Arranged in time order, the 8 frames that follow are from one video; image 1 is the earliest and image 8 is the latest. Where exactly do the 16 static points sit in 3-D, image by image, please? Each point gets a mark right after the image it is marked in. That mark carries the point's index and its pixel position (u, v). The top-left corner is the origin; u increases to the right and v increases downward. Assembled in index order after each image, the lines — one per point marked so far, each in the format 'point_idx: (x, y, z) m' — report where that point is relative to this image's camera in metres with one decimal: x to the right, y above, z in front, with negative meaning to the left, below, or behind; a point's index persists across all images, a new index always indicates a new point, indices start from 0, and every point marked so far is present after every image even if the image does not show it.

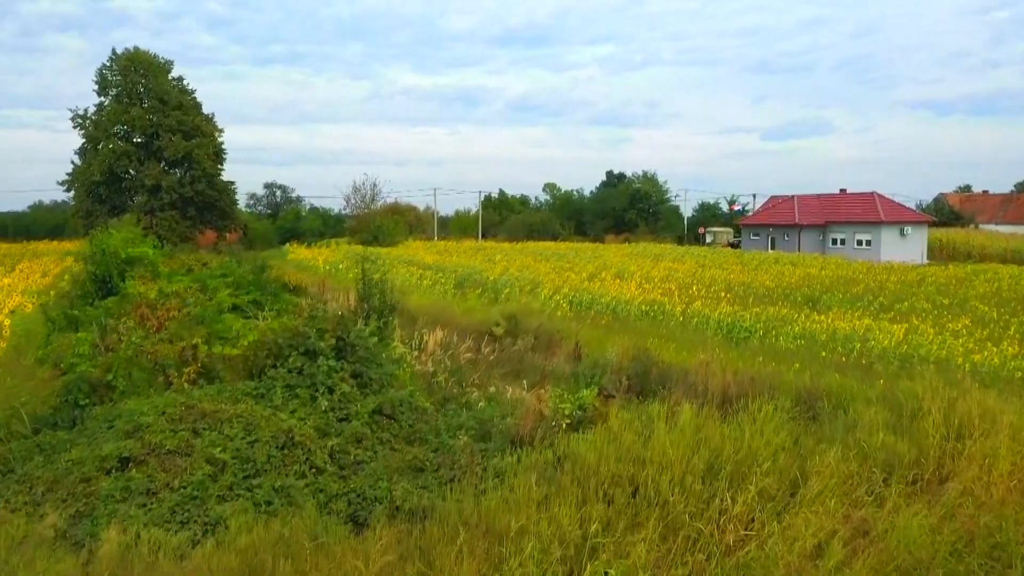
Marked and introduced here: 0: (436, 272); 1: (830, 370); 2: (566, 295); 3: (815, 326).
0: (-1.5, +0.3, +17.8) m
1: (+2.8, -0.7, +7.7) m
2: (+0.8, -0.1, +13.7) m
3: (+3.6, -0.4, +10.3) m
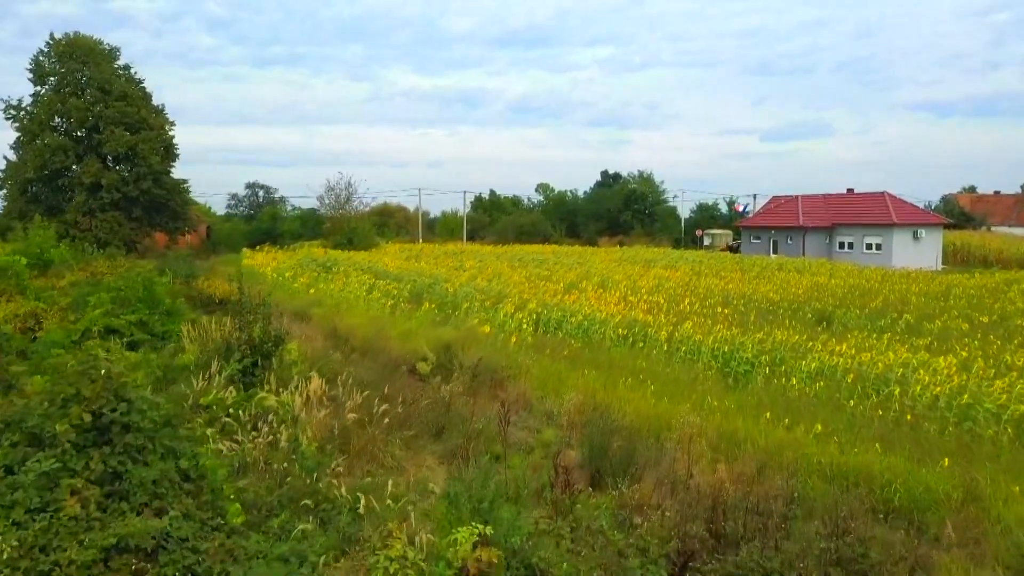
0: (-2.1, +0.1, +15.6) m
1: (+2.2, -0.9, +5.4) m
2: (+0.3, -0.3, +11.4) m
3: (+3.0, -0.6, +8.0) m
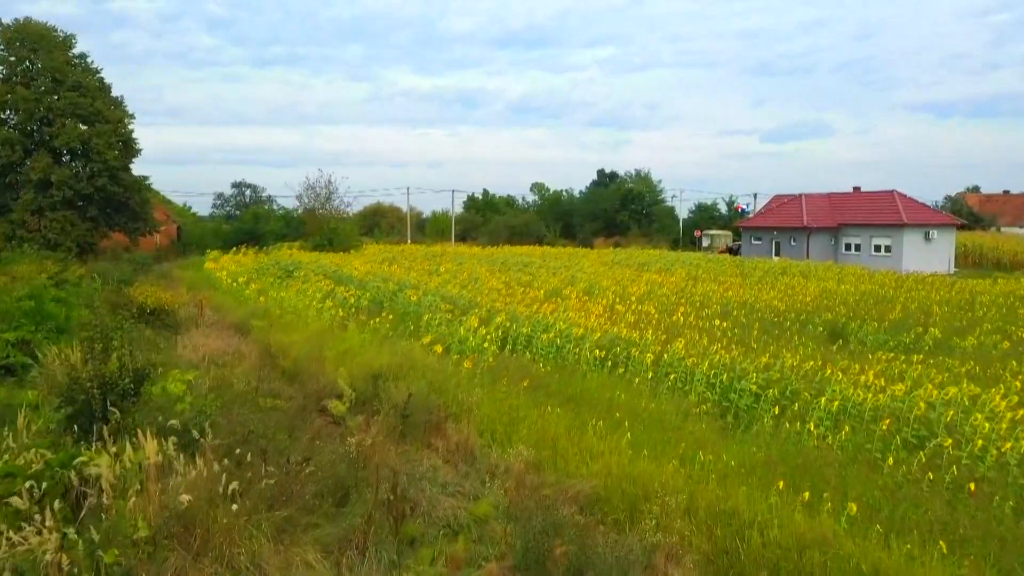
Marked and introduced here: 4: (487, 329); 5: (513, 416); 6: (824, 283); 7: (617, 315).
0: (-2.5, 0.0, +14.0) m
1: (+1.8, -1.1, +3.9) m
2: (-0.2, -0.4, +9.9) m
3: (+2.6, -0.7, +6.5) m
4: (-0.3, -0.5, +9.7) m
5: (0.0, -0.9, +6.1) m
6: (+6.1, +0.1, +17.2) m
7: (+1.4, -0.4, +11.5) m
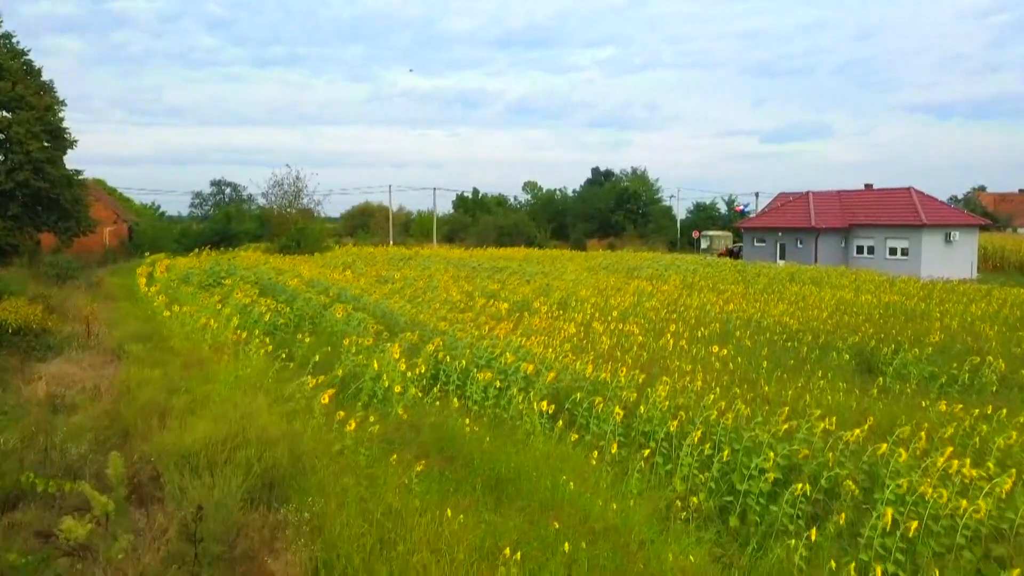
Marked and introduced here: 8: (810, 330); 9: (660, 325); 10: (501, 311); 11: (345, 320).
0: (-3.1, -0.2, +11.7) m
1: (+1.3, -1.2, +1.6) m
2: (-0.7, -0.6, +7.6) m
3: (+2.0, -0.9, +4.2) m
4: (-0.8, -0.6, +7.4) m
5: (-0.6, -1.1, +3.7) m
6: (+5.6, -0.1, +14.9) m
7: (+0.8, -0.5, +9.1) m
8: (+3.5, -0.5, +10.2) m
9: (+1.8, -0.5, +10.7) m
10: (-0.1, -0.3, +11.1) m
11: (-1.9, -0.4, +9.8) m
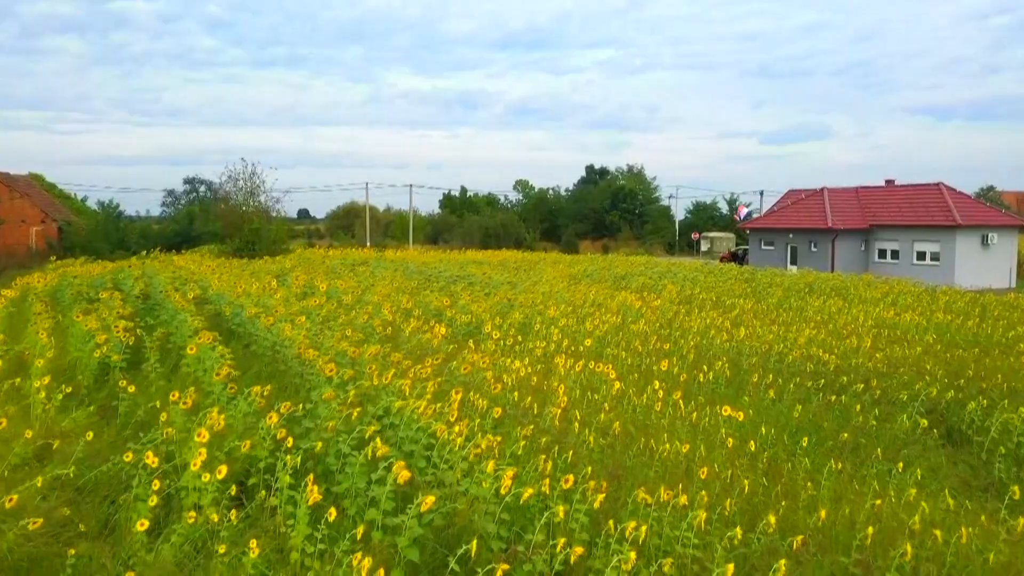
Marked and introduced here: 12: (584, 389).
0: (-3.7, -0.4, +8.8) m
1: (+0.7, -1.4, -1.3) m
2: (-1.3, -0.8, +4.7) m
3: (+1.4, -1.1, +1.3) m
4: (-1.4, -0.8, +4.5) m
5: (-1.2, -1.2, +0.9) m
6: (+5.0, -0.3, +12.0) m
7: (+0.2, -0.7, +6.3) m
8: (+2.9, -0.7, +7.3) m
9: (+1.2, -0.7, +7.9) m
10: (-0.7, -0.5, +8.2) m
11: (-2.5, -0.6, +7.0) m
12: (+0.5, -0.7, +6.6) m
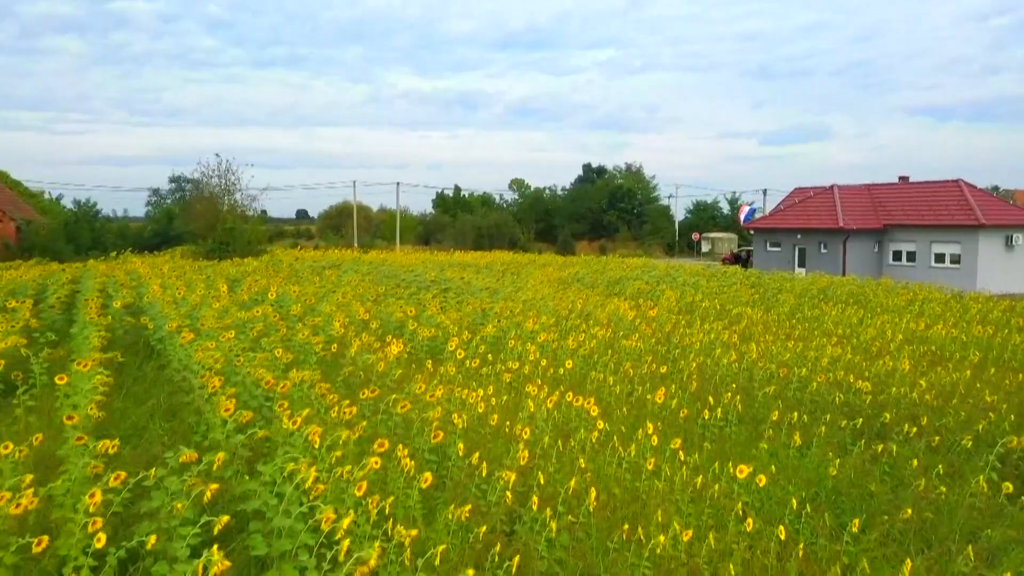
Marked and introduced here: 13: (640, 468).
0: (-4.0, -0.5, +7.4) m
1: (+0.4, -1.5, -2.8) m
2: (-1.6, -0.8, +3.2) m
3: (+1.1, -1.2, -0.2) m
4: (-1.7, -0.9, +3.1) m
5: (-1.4, -1.3, -0.6) m
6: (+4.7, -0.4, +10.6) m
7: (-0.1, -0.8, +4.8) m
8: (+2.6, -0.8, +5.9) m
9: (+1.0, -0.8, +6.4) m
10: (-1.0, -0.6, +6.8) m
11: (-2.8, -0.6, +5.5) m
12: (+0.3, -0.8, +5.1) m
13: (+0.6, -0.9, +4.4) m
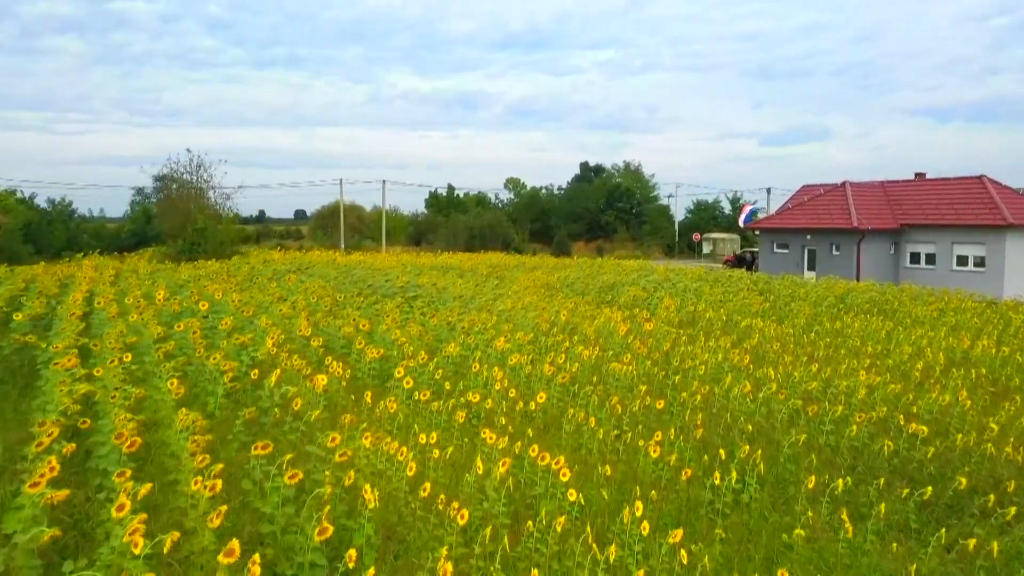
0: (-4.3, -0.5, +5.9) m
1: (+0.1, -1.6, -4.2) m
2: (-1.9, -0.9, +1.8) m
3: (+0.9, -1.3, -1.6) m
4: (-2.0, -1.0, +1.6) m
5: (-1.7, -1.4, -2.0) m
6: (+4.4, -0.5, +9.1) m
7: (-0.4, -0.9, +3.4) m
8: (+2.3, -0.9, +4.4) m
9: (+0.7, -0.9, +5.0) m
10: (-1.3, -0.7, +5.3) m
11: (-3.0, -0.7, +4.1) m
12: (0.0, -0.9, +3.7) m
13: (+0.4, -1.0, +3.0) m
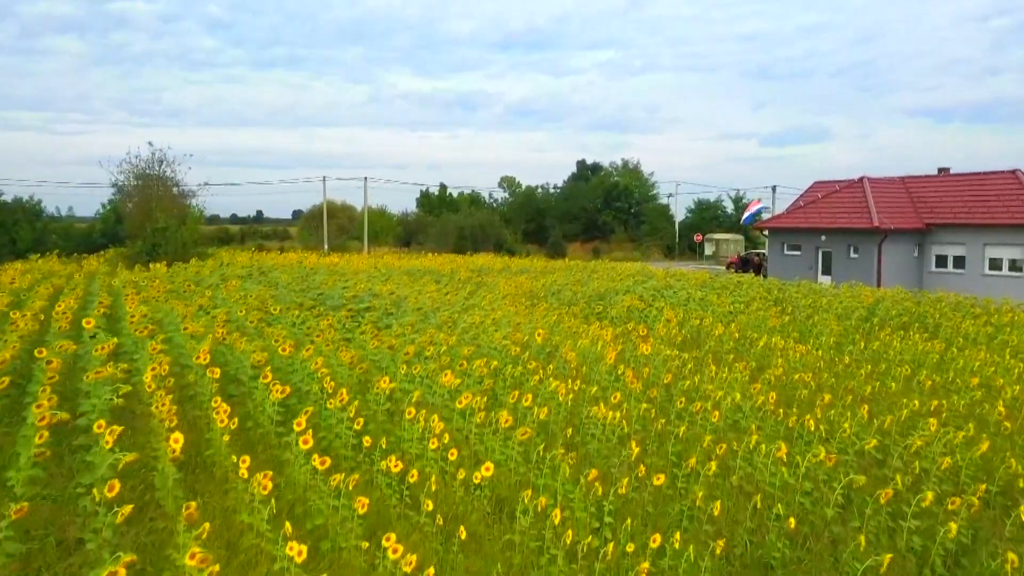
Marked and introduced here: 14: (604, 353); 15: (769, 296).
0: (-4.6, -0.7, +4.2) m
1: (-0.2, -1.7, -5.9) m
2: (-2.2, -1.0, +0.1) m
3: (+0.6, -1.4, -3.3) m
4: (-2.3, -1.1, -0.1) m
5: (-2.0, -1.5, -3.7) m
6: (+4.1, -0.6, +7.4) m
7: (-0.7, -1.0, +1.7) m
8: (+2.0, -1.0, +2.7) m
9: (+0.4, -1.0, +3.2) m
10: (-1.6, -0.8, +3.6) m
11: (-3.3, -0.8, +2.3) m
12: (-0.3, -1.0, +1.9) m
13: (+0.1, -1.1, +1.2) m
14: (+0.7, -0.5, +6.9) m
15: (+3.4, -0.1, +11.5) m
